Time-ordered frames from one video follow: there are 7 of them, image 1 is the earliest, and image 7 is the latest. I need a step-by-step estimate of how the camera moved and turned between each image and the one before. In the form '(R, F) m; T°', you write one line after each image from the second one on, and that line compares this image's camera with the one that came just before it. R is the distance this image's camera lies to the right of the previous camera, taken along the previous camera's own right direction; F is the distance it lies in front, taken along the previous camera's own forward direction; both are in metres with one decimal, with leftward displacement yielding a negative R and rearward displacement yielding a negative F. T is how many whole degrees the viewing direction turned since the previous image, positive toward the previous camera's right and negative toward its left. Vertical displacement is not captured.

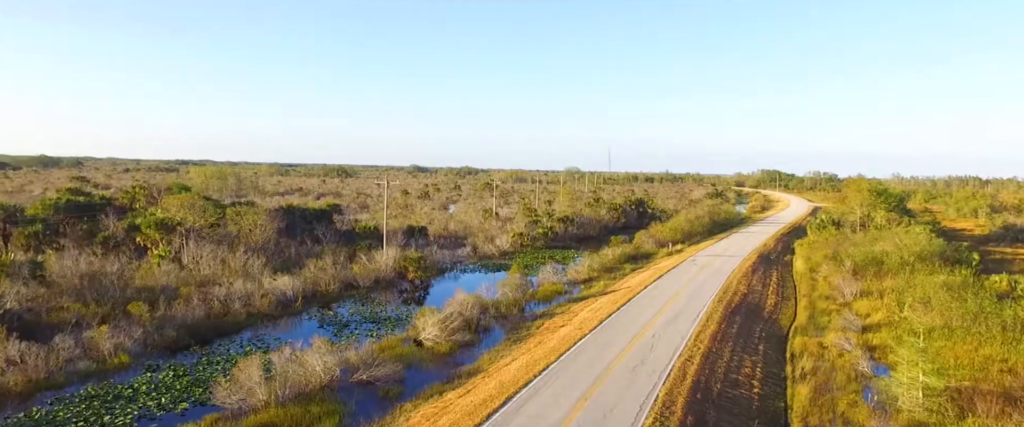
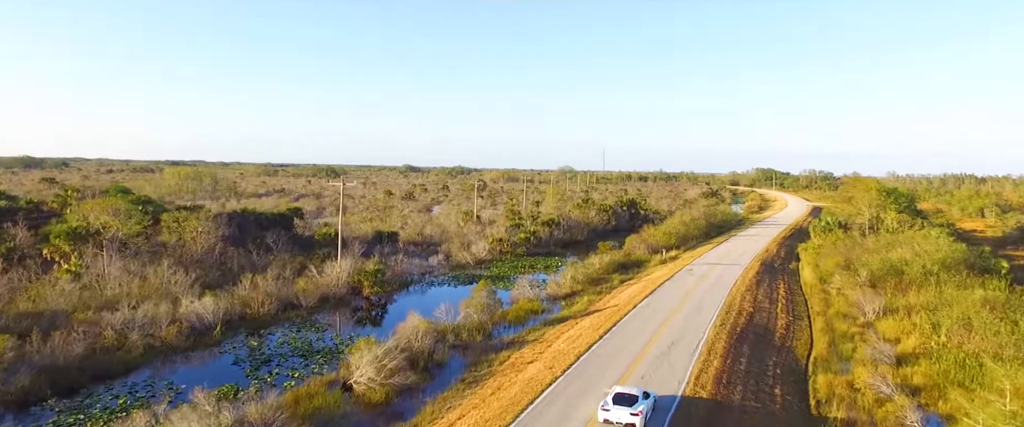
(+1.1, +4.1) m; +1°
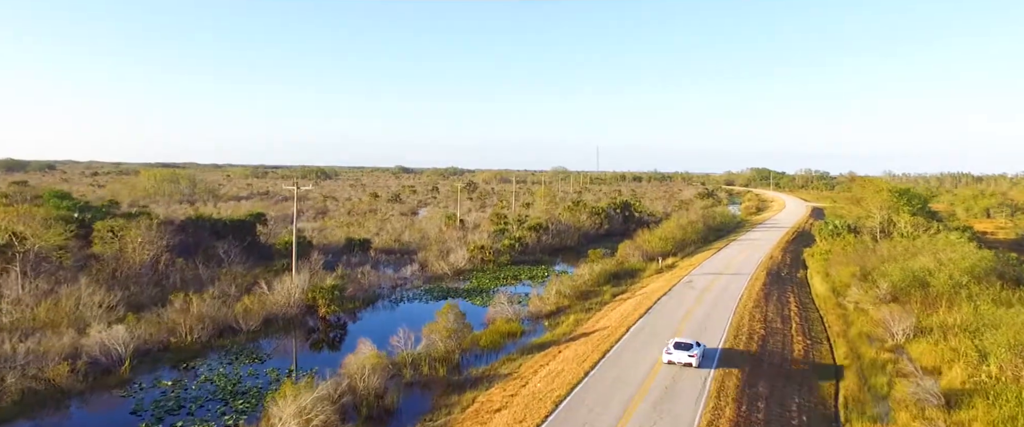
(+0.8, +3.4) m; +1°
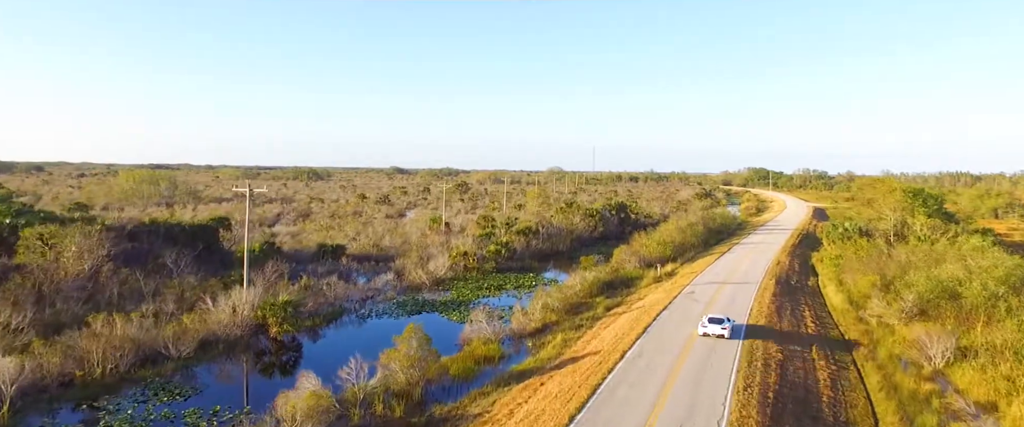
(+0.6, +3.1) m; 0°
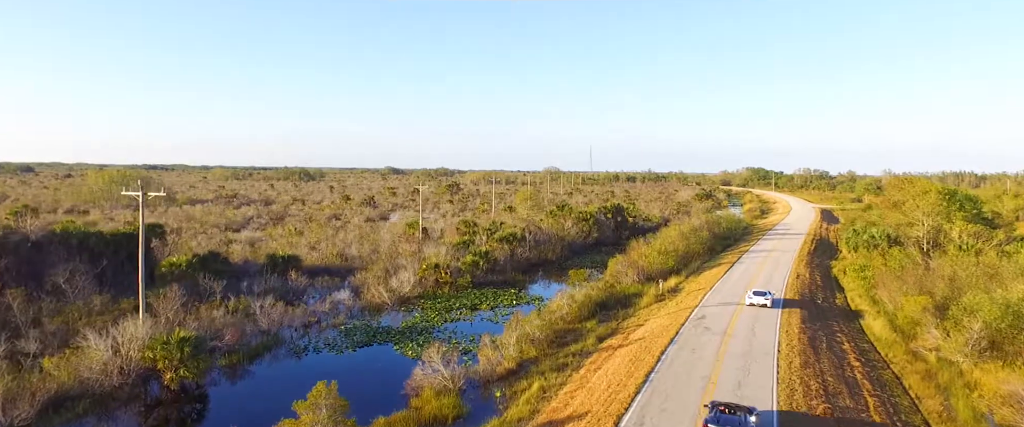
(+1.0, +4.9) m; 0°
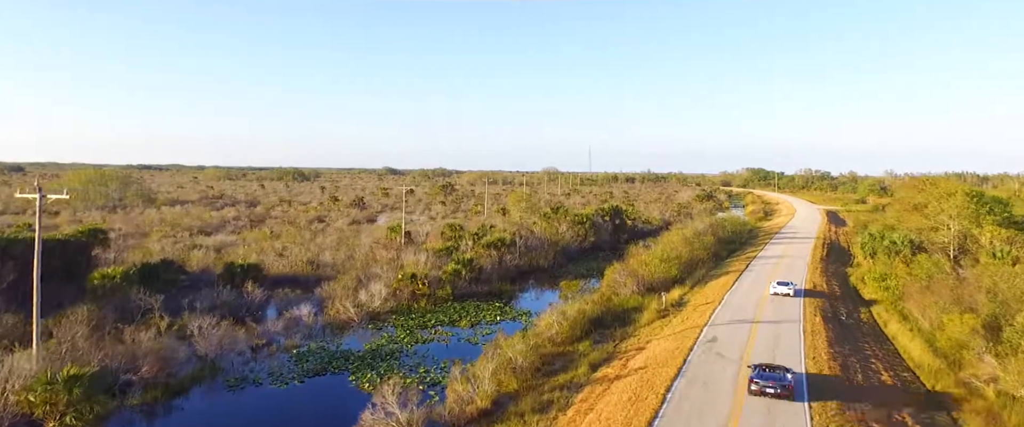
(+0.6, +3.2) m; 0°
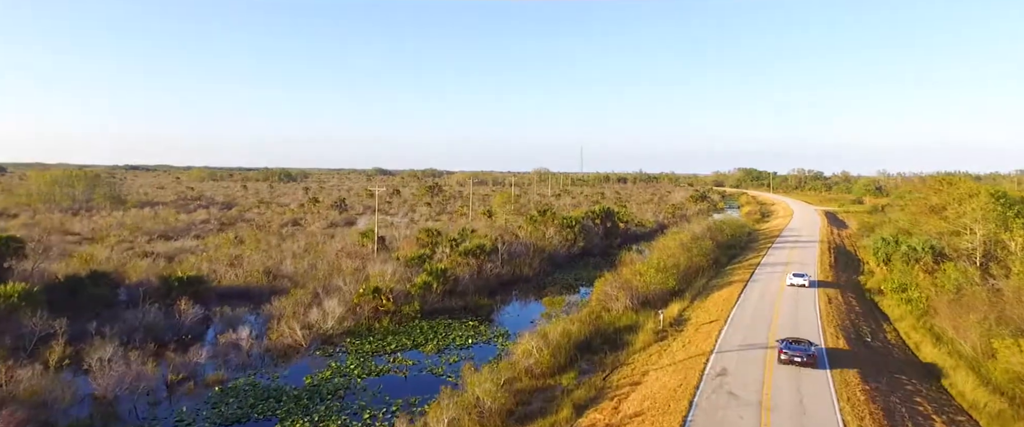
(+0.6, +3.4) m; +1°
